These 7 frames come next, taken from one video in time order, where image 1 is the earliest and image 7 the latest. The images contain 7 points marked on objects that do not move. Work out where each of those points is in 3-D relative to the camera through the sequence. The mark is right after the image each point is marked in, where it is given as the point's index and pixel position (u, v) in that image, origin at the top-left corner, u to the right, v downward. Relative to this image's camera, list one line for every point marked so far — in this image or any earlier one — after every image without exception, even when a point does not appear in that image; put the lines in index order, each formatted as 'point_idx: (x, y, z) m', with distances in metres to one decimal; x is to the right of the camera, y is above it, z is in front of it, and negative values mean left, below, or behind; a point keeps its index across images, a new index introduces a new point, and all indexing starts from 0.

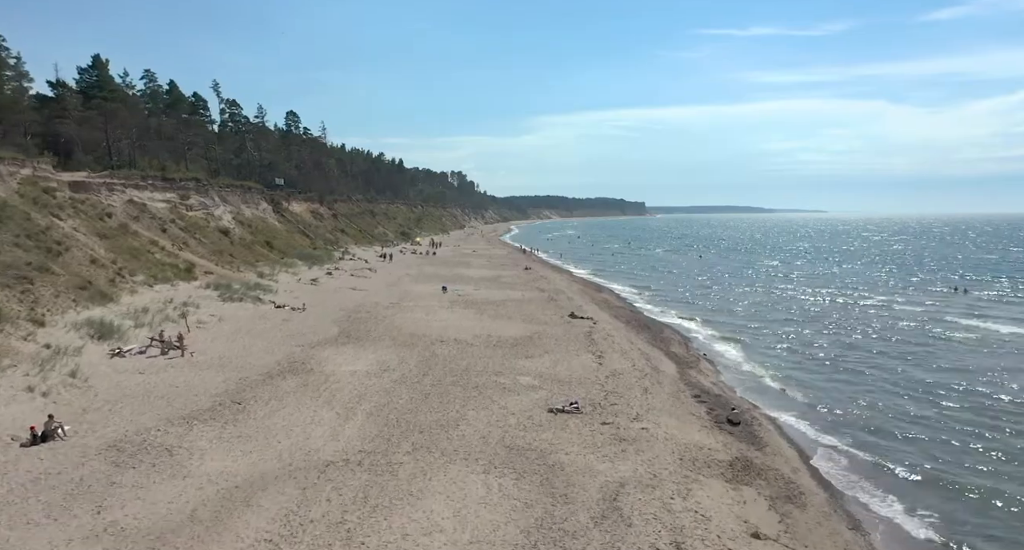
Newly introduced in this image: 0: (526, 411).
0: (+0.4, -3.8, +17.8) m
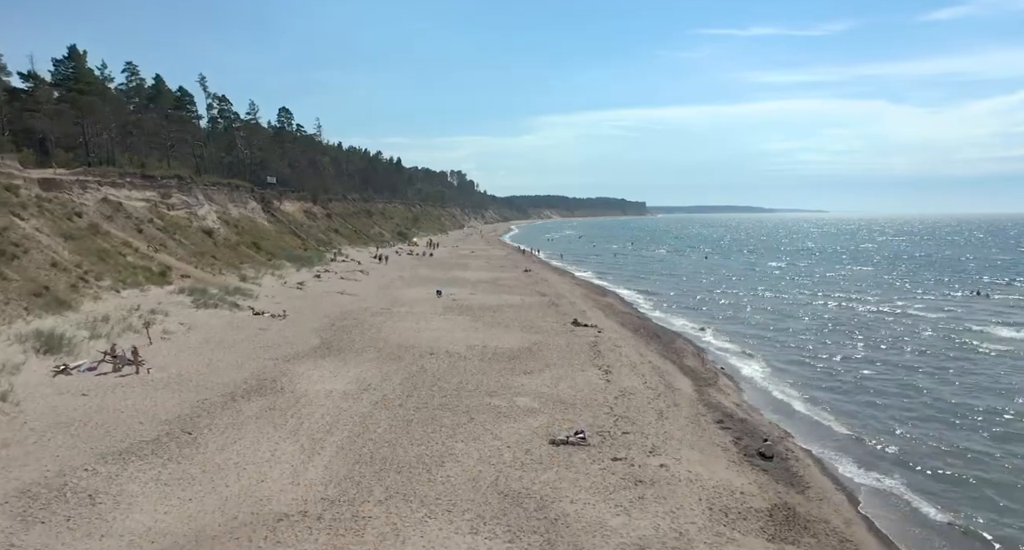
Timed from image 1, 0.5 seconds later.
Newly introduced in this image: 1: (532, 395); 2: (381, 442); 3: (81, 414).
0: (+0.3, -4.0, +15.2) m
1: (+0.6, -3.6, +19.2) m
2: (-3.1, -4.0, +15.2) m
3: (-11.4, -3.7, +16.7) m
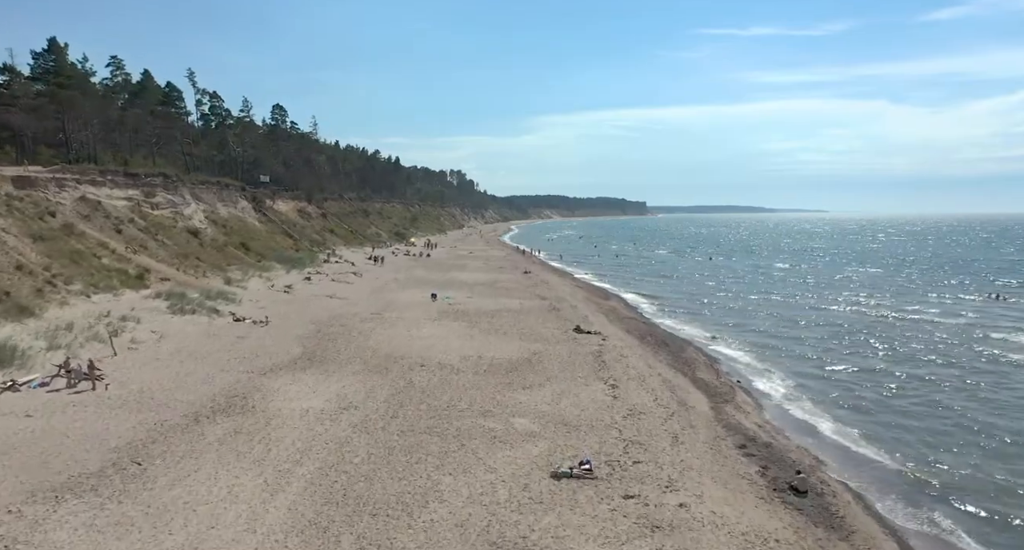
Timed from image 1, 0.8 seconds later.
0: (+0.2, -4.2, +13.3) m
1: (+0.5, -3.8, +17.2) m
2: (-3.2, -4.2, +13.2) m
3: (-11.5, -3.8, +14.8) m
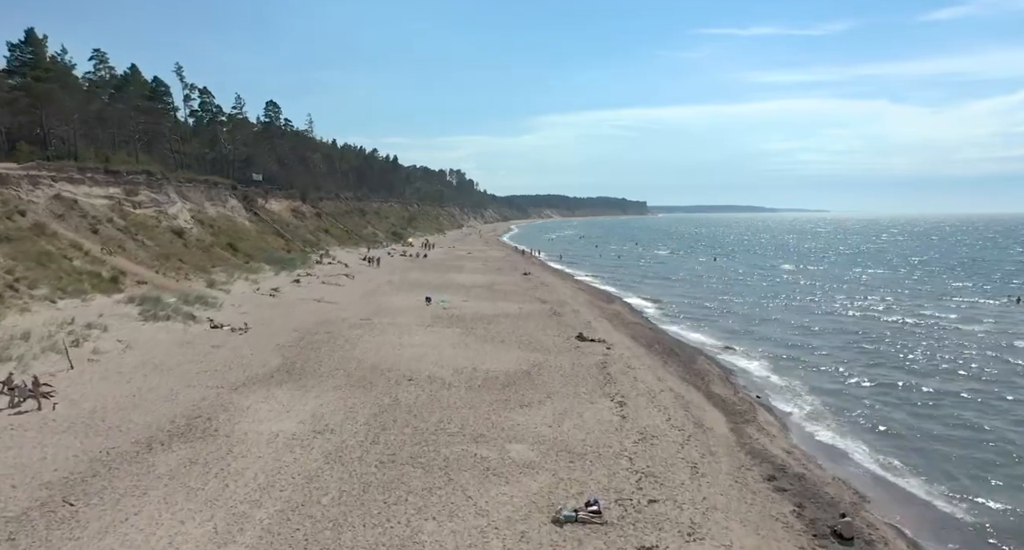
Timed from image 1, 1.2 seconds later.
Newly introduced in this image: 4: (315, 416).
0: (+0.1, -4.4, +11.3) m
1: (+0.4, -3.9, +15.2) m
2: (-3.3, -4.3, +11.2) m
3: (-11.6, -4.0, +12.8) m
4: (-5.3, -3.8, +16.9) m
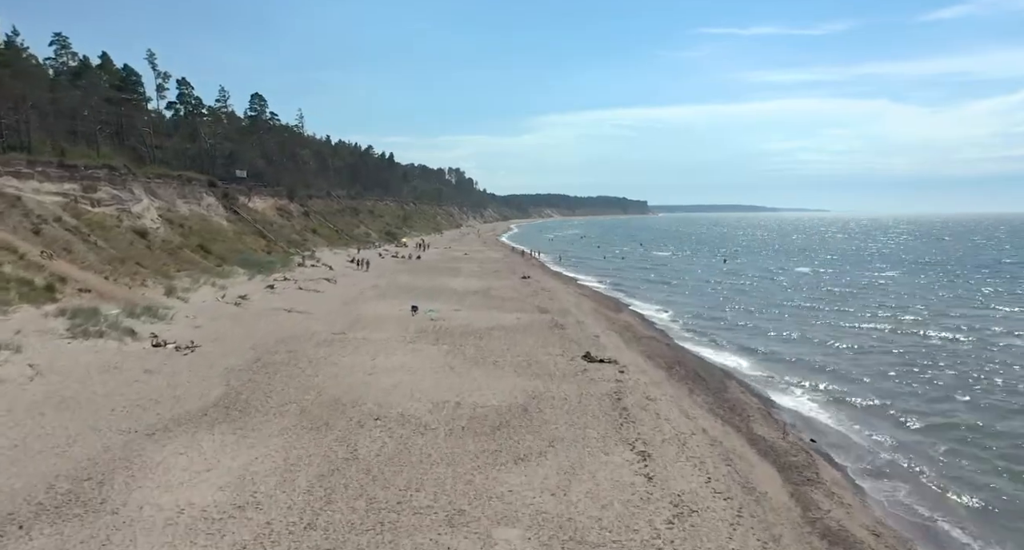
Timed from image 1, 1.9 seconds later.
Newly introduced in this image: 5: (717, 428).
0: (-0.1, -4.7, +7.2) m
1: (+0.2, -4.3, +11.1) m
2: (-3.5, -4.7, +7.1) m
3: (-11.8, -4.3, +8.7) m
4: (-5.4, -4.1, +12.8) m
5: (+5.4, -4.0, +16.7) m
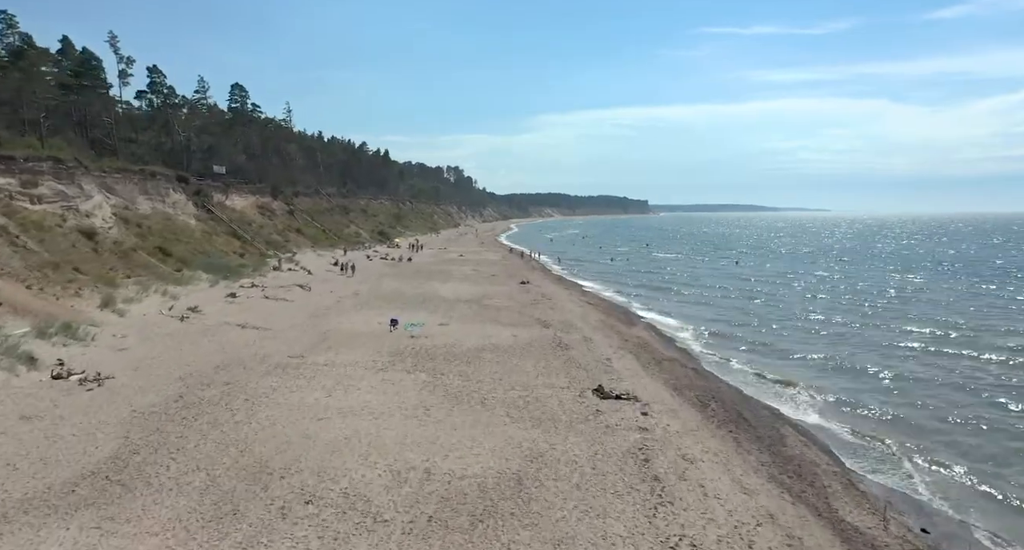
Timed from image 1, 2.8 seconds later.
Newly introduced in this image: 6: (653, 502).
0: (-0.3, -5.1, +2.4) m
1: (0.0, -4.7, +6.4) m
2: (-3.7, -5.1, +2.4) m
3: (-12.0, -4.7, +3.9) m
4: (-5.7, -4.5, +8.0) m
5: (+5.2, -4.4, +11.9) m
6: (+2.6, -4.2, +11.8) m
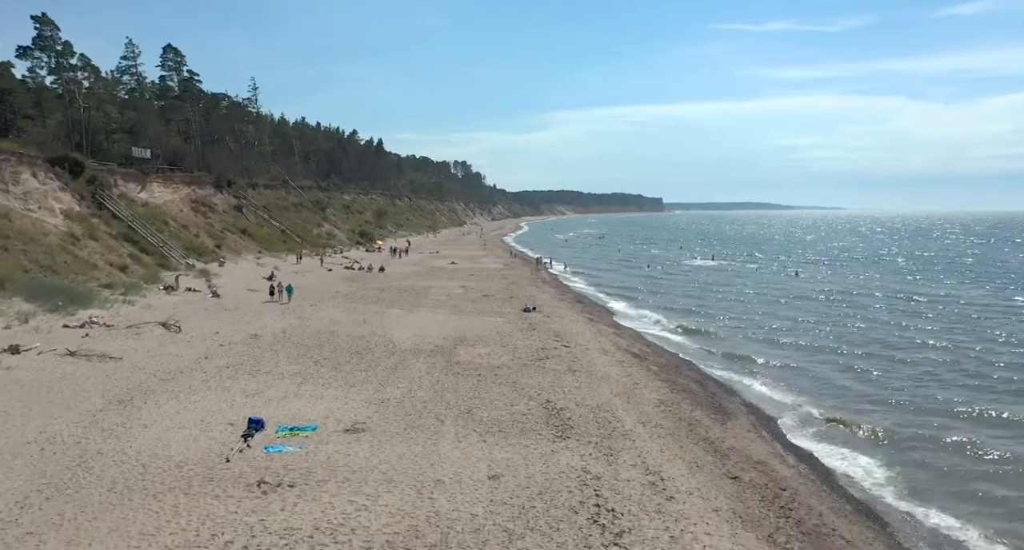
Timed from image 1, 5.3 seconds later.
0: (-1.1, -6.4, -12.0) m
1: (-0.8, -6.0, -8.1) m
2: (-4.6, -6.4, -12.0) m
3: (-12.8, -6.0, -10.3) m
4: (-6.4, -5.8, -6.3) m
5: (+4.5, -5.7, -2.6) m
6: (+1.9, -5.5, -2.7) m
